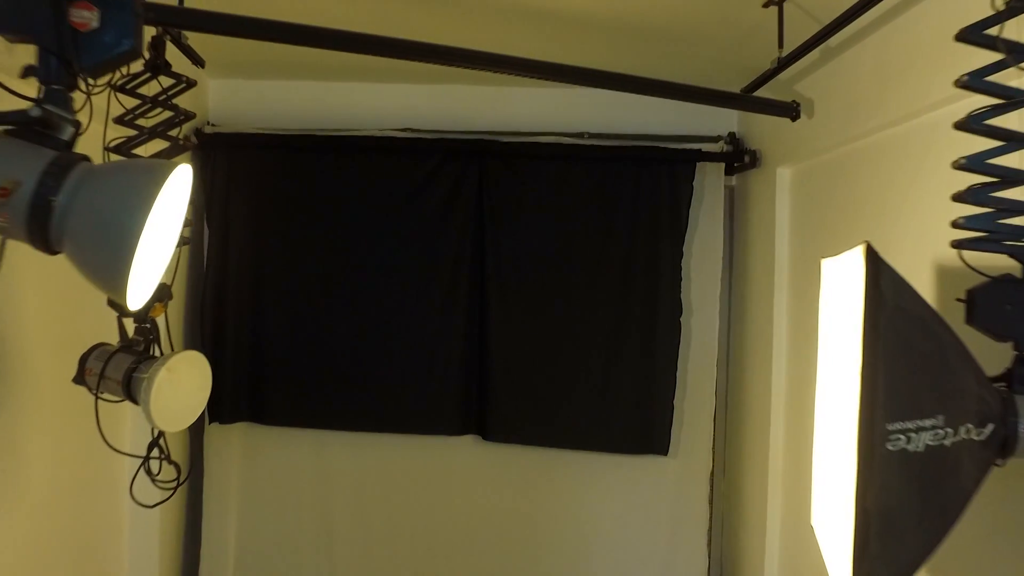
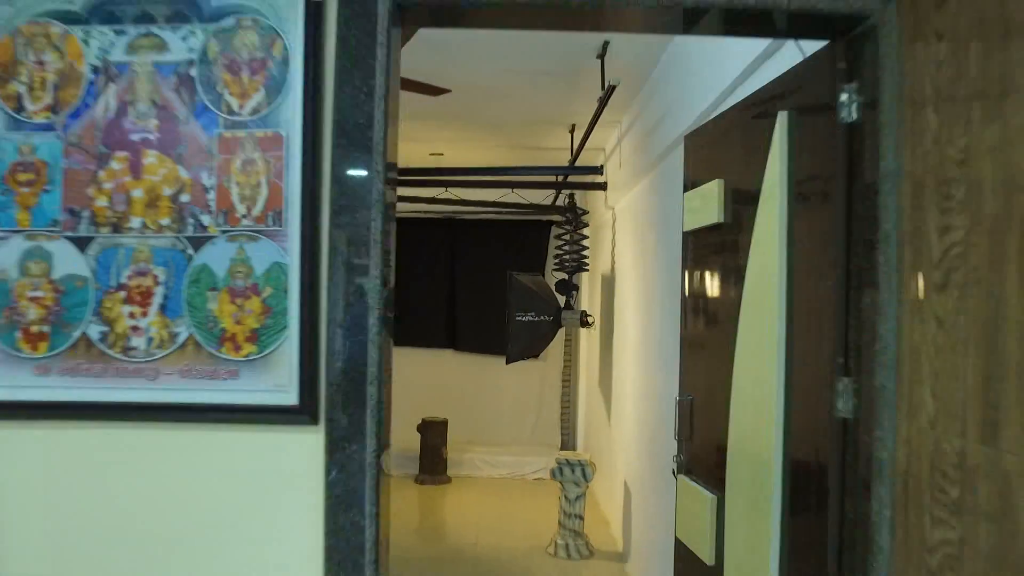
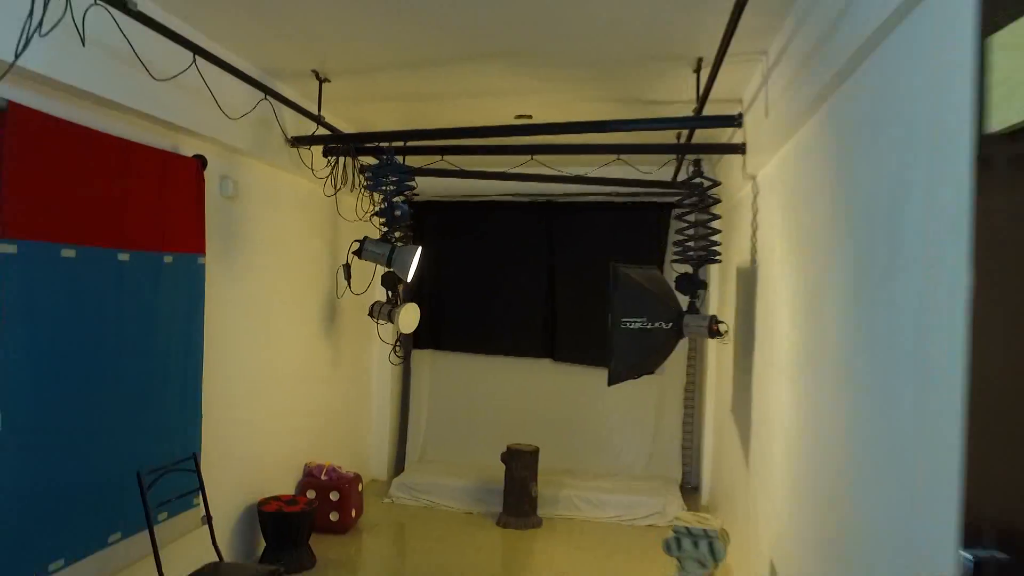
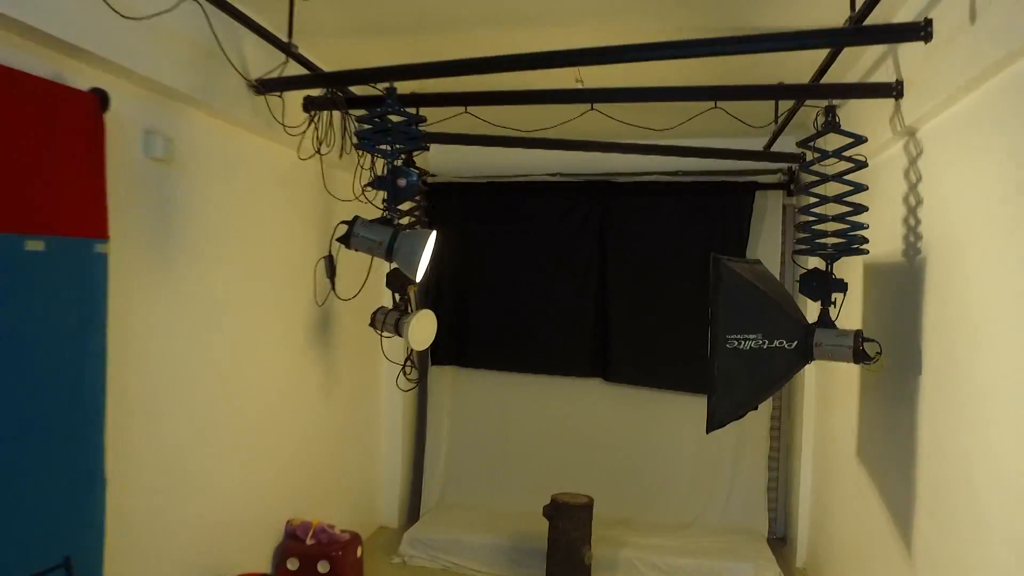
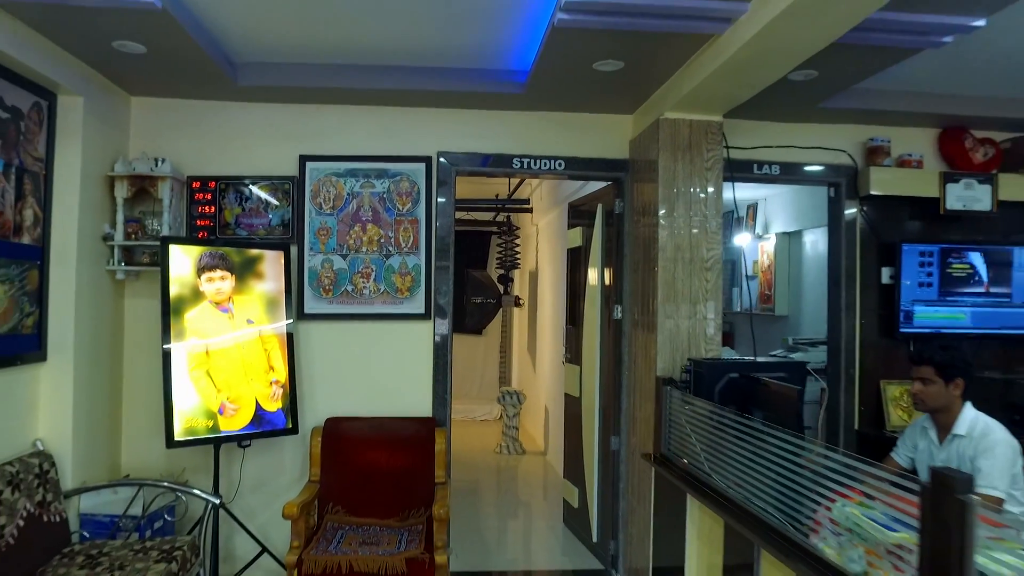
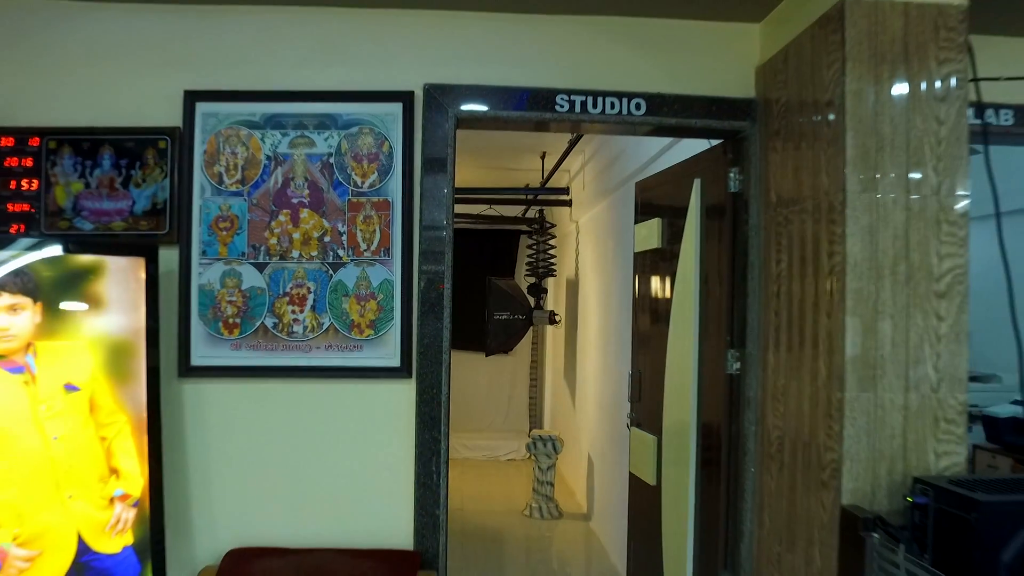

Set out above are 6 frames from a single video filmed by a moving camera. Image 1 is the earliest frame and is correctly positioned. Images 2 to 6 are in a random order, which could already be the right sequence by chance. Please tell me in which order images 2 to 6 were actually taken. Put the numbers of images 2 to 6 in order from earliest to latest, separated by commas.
4, 3, 2, 6, 5
